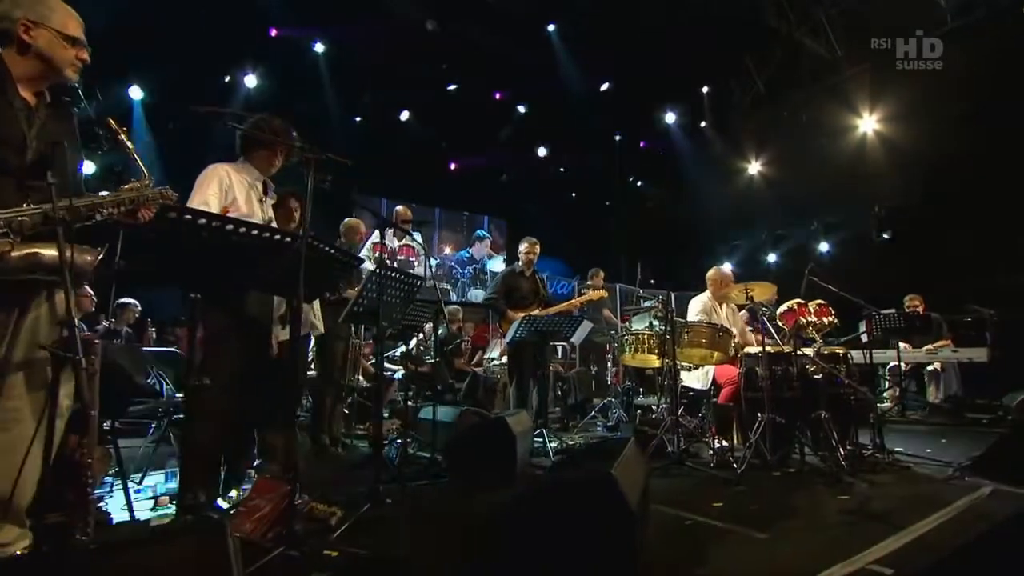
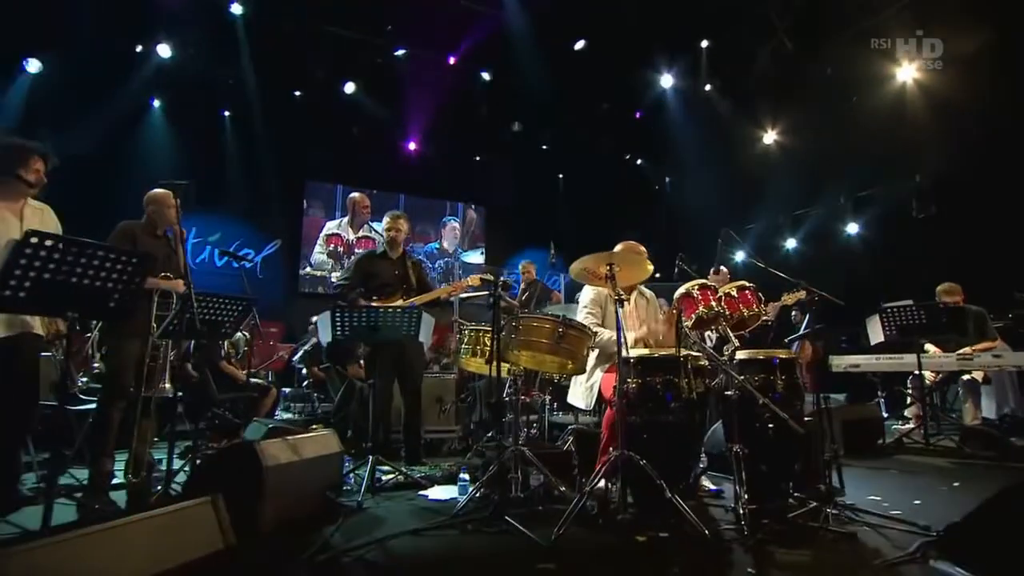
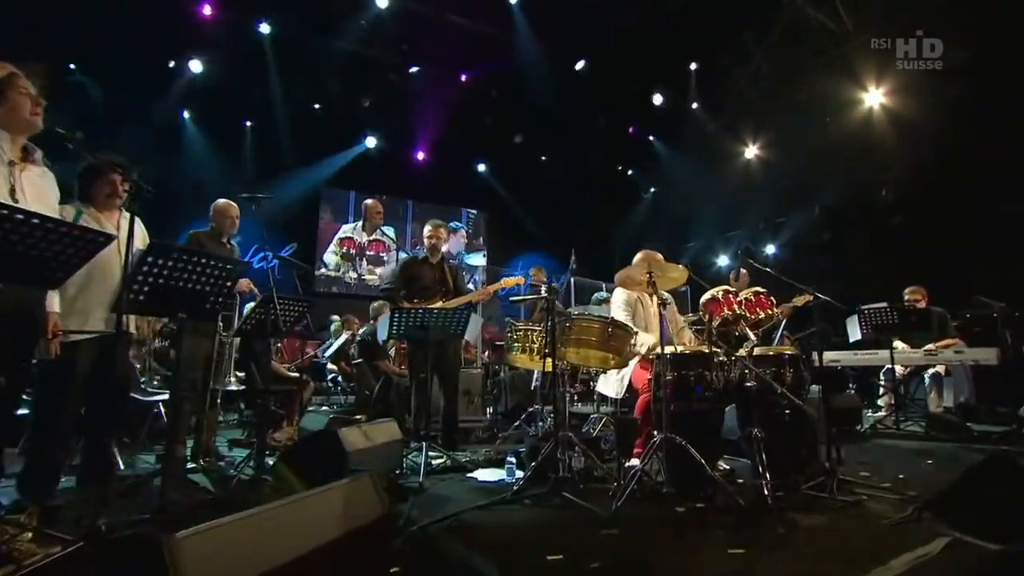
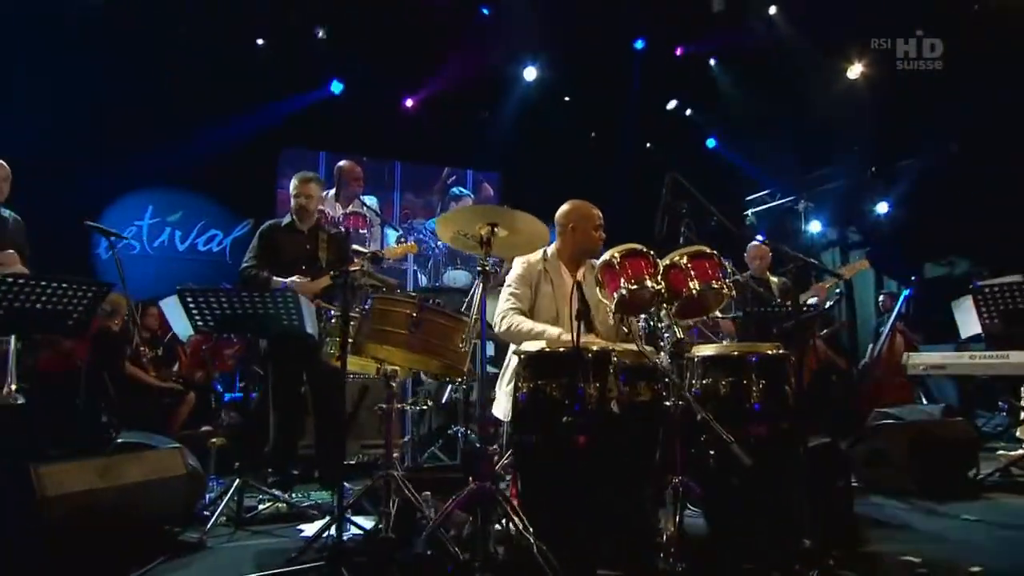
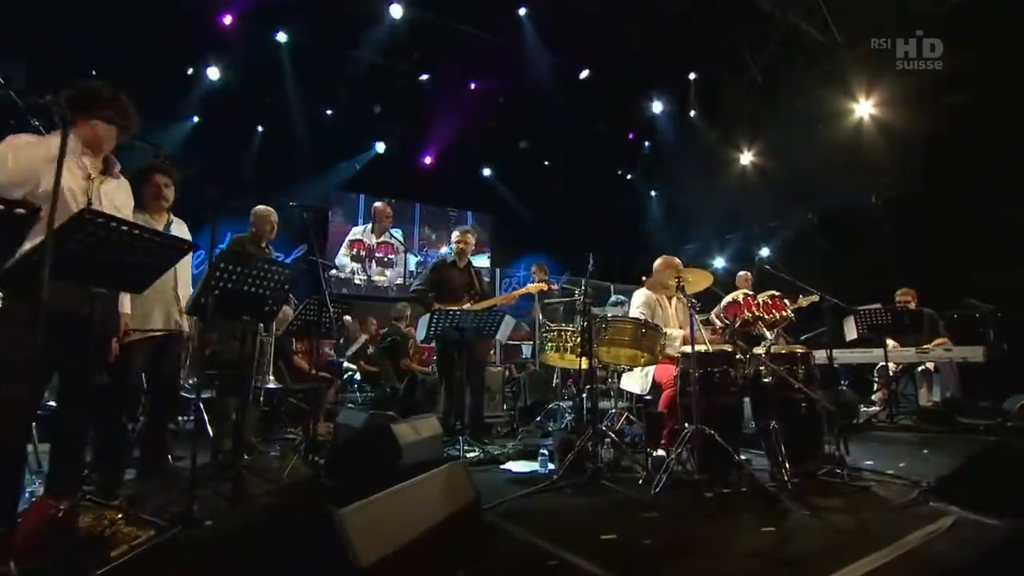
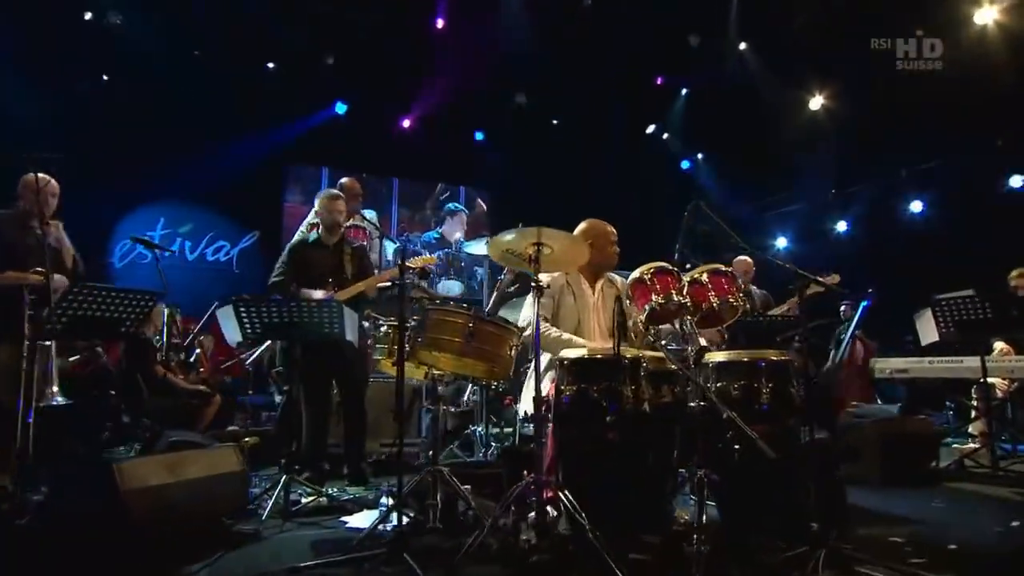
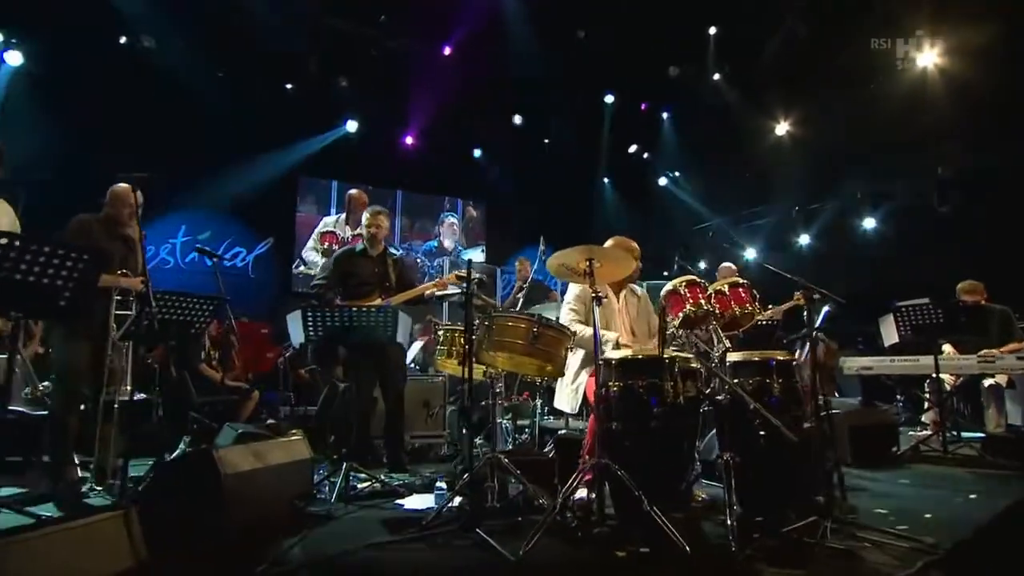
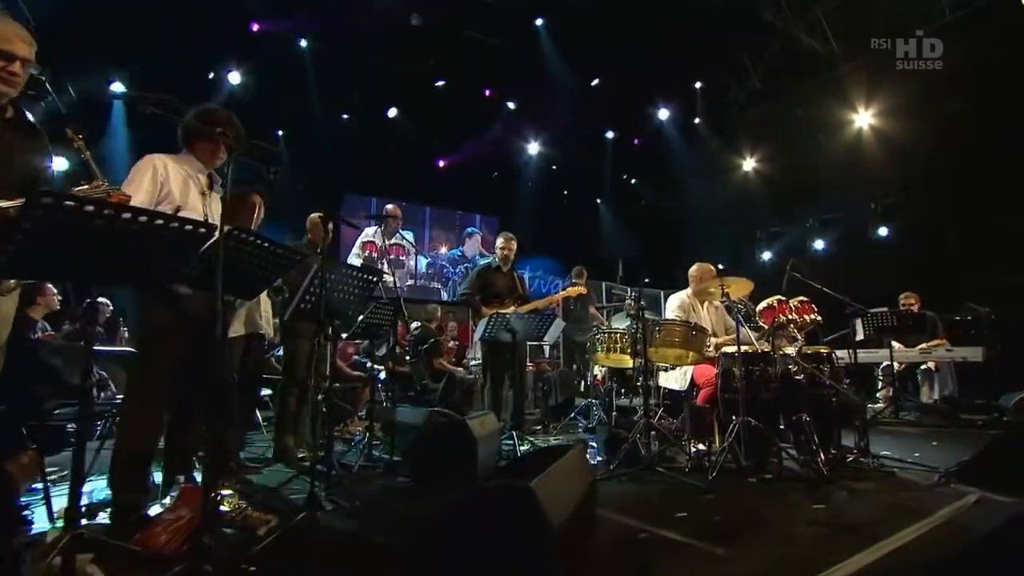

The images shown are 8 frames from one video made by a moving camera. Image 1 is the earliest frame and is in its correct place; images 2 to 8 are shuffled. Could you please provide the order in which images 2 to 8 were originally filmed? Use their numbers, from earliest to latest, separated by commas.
8, 5, 3, 2, 7, 6, 4
